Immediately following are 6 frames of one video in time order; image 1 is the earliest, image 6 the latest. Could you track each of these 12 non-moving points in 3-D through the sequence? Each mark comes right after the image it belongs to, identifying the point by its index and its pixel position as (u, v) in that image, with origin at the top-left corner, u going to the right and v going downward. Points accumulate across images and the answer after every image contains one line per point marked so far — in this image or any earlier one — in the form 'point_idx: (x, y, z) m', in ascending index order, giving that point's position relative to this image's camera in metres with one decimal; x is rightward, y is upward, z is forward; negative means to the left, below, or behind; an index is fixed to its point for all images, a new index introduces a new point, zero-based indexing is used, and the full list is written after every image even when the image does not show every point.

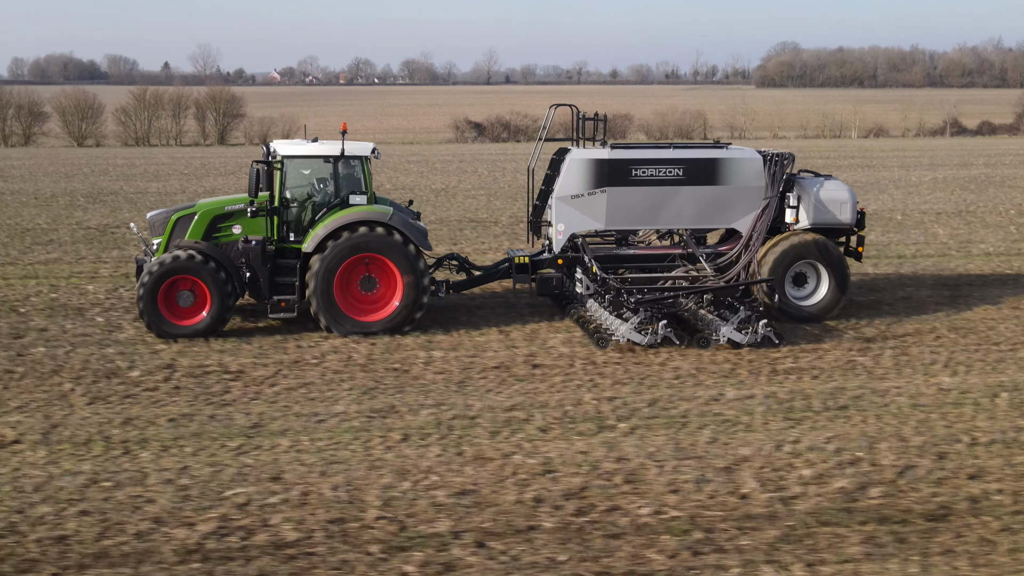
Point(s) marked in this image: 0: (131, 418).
0: (-3.3, -1.1, +7.4) m
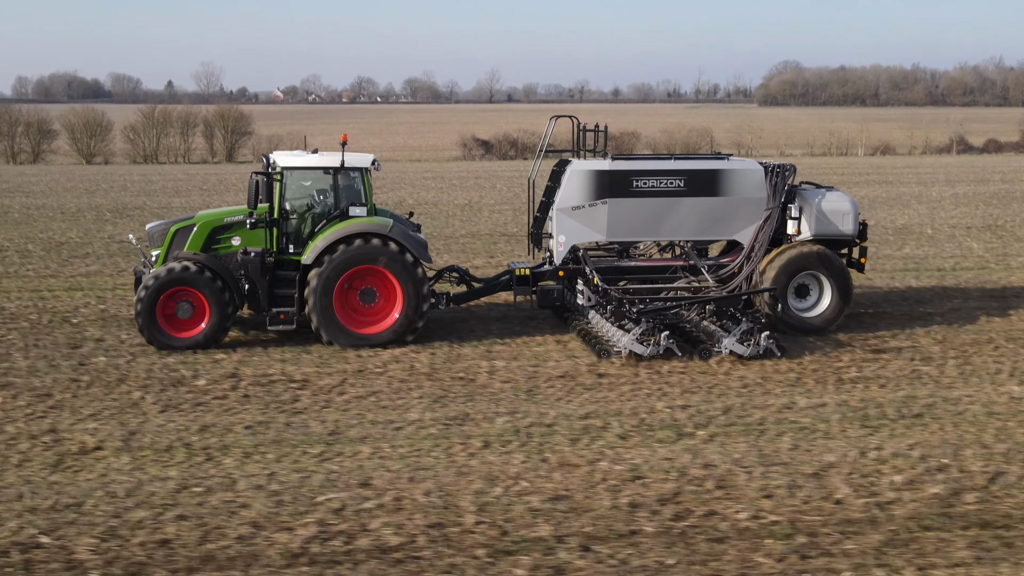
0: (-2.7, -1.2, +7.5) m
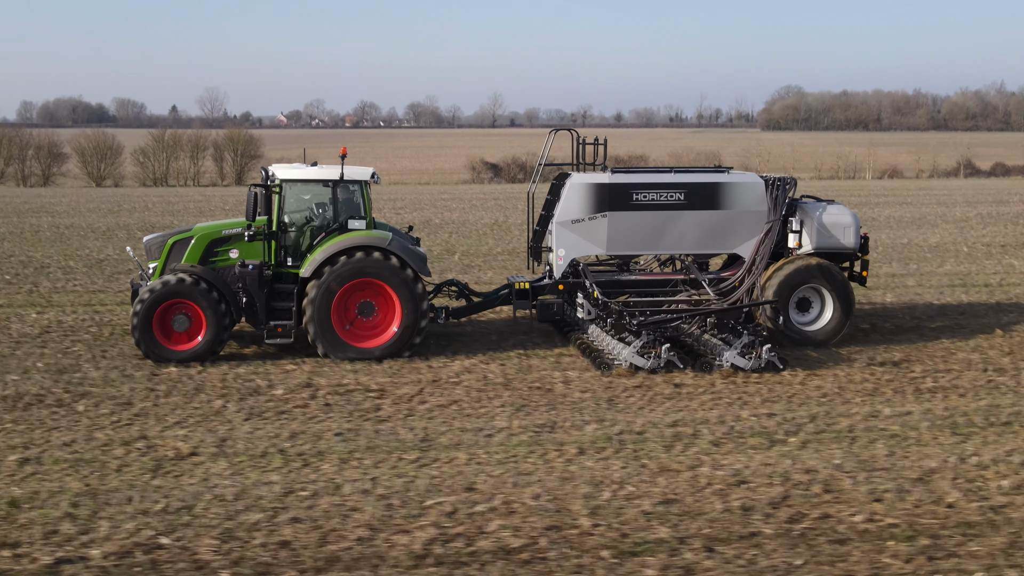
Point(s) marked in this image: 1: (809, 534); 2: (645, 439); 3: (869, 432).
0: (-1.9, -1.3, +7.5) m
1: (+1.9, -1.6, +5.5) m
2: (+1.1, -1.3, +7.2) m
3: (+3.1, -1.2, +7.3) m
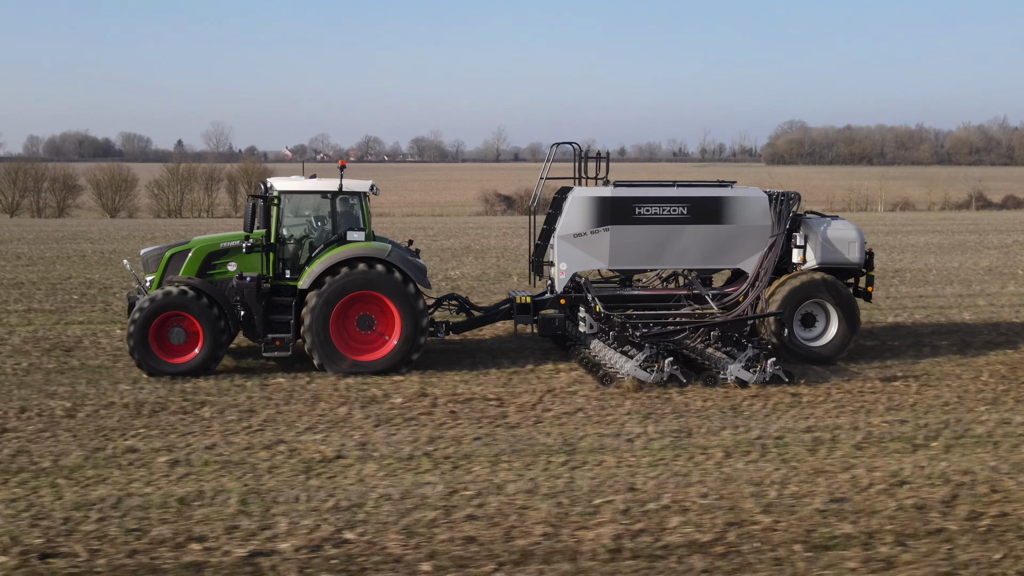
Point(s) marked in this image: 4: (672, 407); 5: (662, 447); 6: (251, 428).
0: (-0.7, -1.3, +7.5) m
1: (+3.1, -1.6, +5.5) m
2: (+2.3, -1.3, +7.2) m
3: (+4.3, -1.3, +7.3) m
4: (+1.5, -1.2, +8.3) m
5: (+1.3, -1.3, +7.2) m
6: (-2.4, -1.3, +7.8) m
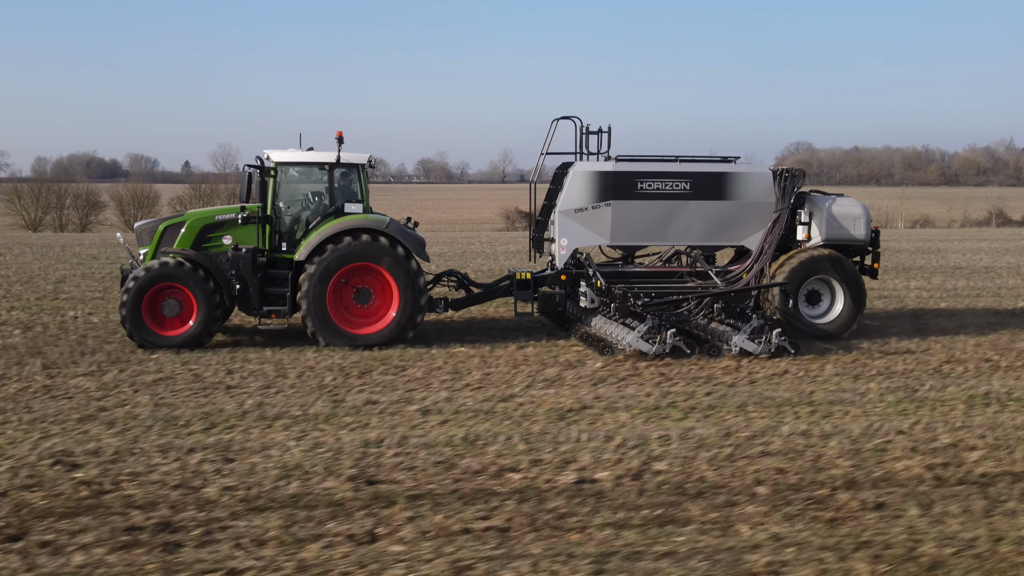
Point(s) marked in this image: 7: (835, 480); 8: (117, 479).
0: (+1.3, -0.9, +7.5) m
1: (+5.1, -1.1, +5.5) m
2: (+4.3, -0.9, +7.2) m
3: (+6.3, -0.9, +7.3) m
4: (+3.6, -0.8, +8.3) m
5: (+3.3, -0.9, +7.2) m
6: (-0.4, -0.9, +7.8) m
7: (+2.0, -1.2, +5.3) m
8: (-2.4, -1.2, +5.3) m
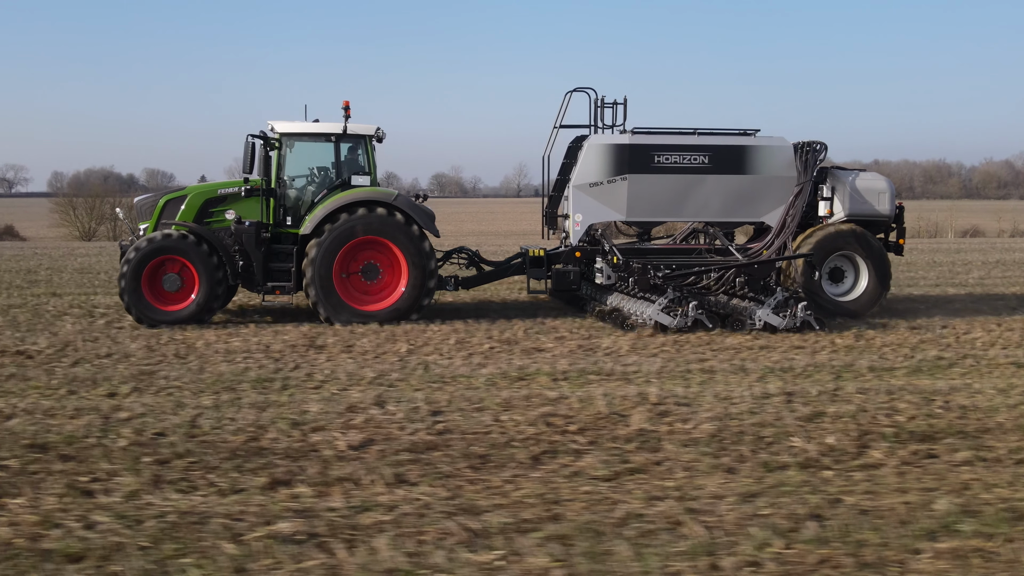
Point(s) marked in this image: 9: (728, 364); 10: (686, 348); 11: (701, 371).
0: (+6.2, -0.6, +7.6) m
1: (+10.0, -0.7, +5.6) m
2: (+9.2, -0.6, +7.3) m
3: (+11.1, -0.5, +7.4) m
4: (+8.4, -0.4, +8.5) m
5: (+8.1, -0.6, +7.3) m
6: (+4.5, -0.5, +7.9) m
7: (+6.8, -0.8, +5.4) m
8: (+2.4, -0.8, +5.5) m
9: (+1.8, -0.6, +7.0) m
10: (+1.6, -0.6, +7.8) m
11: (+1.5, -0.7, +6.8) m
